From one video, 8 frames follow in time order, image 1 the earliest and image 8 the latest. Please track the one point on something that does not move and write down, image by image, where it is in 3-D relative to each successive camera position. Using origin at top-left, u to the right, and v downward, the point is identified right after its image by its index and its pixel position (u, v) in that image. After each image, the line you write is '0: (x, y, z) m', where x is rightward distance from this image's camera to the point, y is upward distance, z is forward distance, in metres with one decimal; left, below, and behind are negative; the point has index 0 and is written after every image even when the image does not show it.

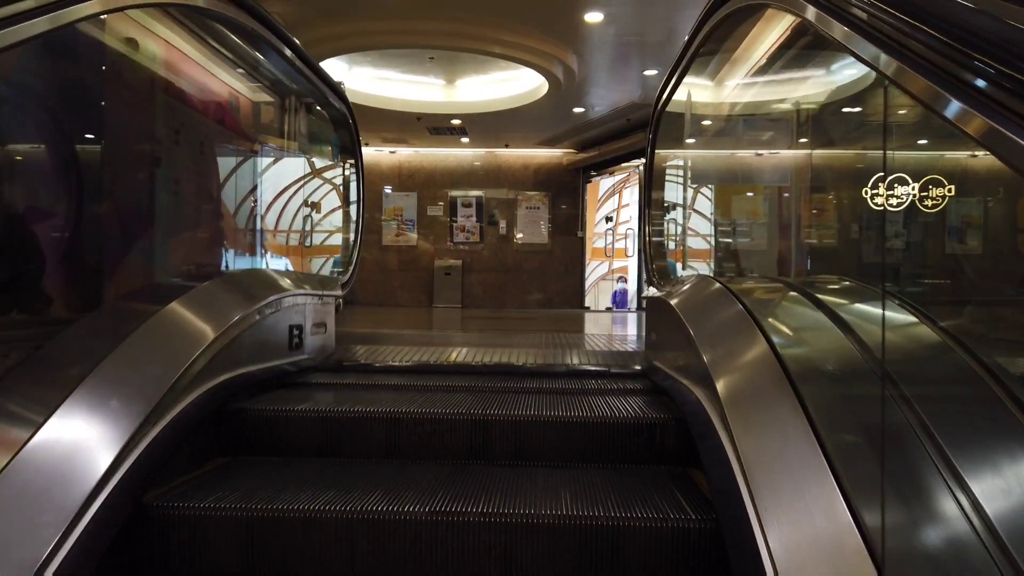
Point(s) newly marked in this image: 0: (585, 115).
0: (+0.9, +2.2, +9.2) m
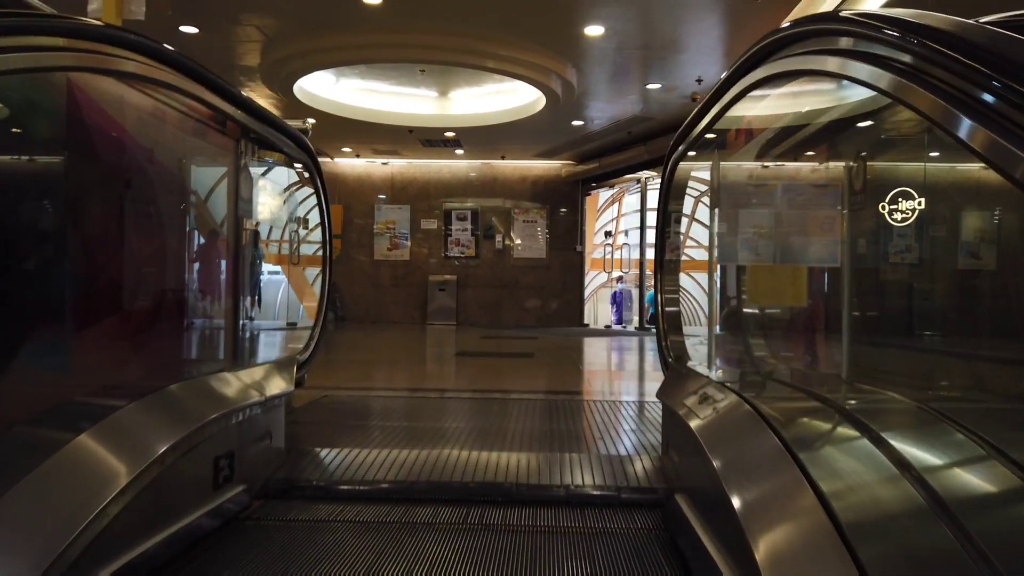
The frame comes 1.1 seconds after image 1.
0: (+0.9, +2.0, +8.8) m
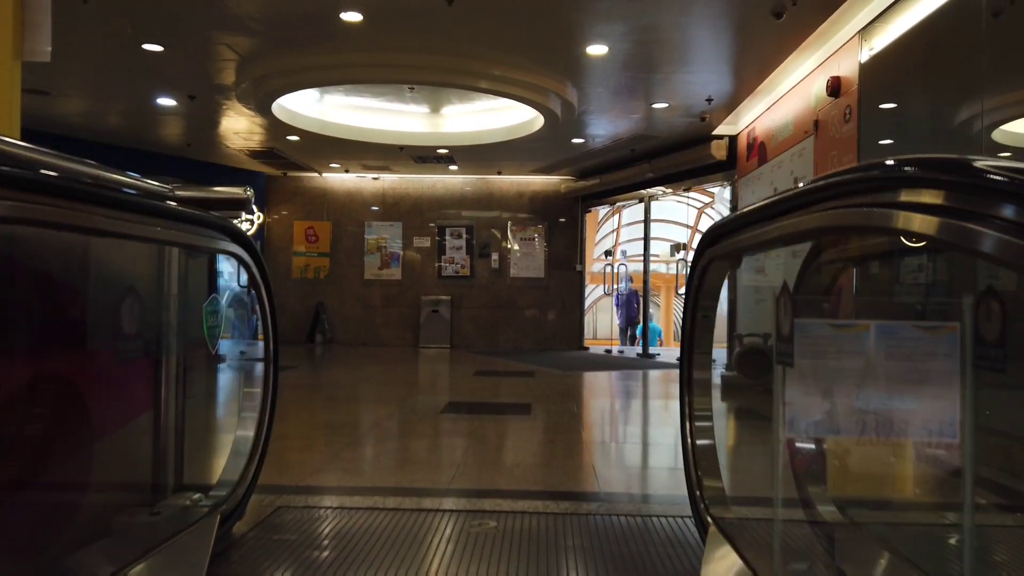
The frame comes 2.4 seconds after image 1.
0: (+0.8, +1.6, +8.3) m
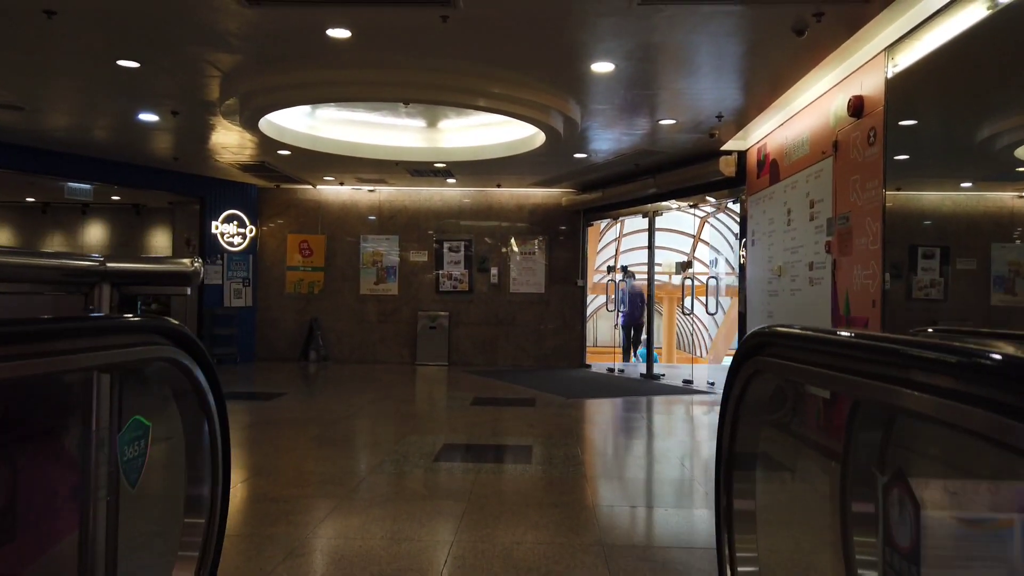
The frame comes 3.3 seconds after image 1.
0: (+0.8, +1.4, +8.0) m
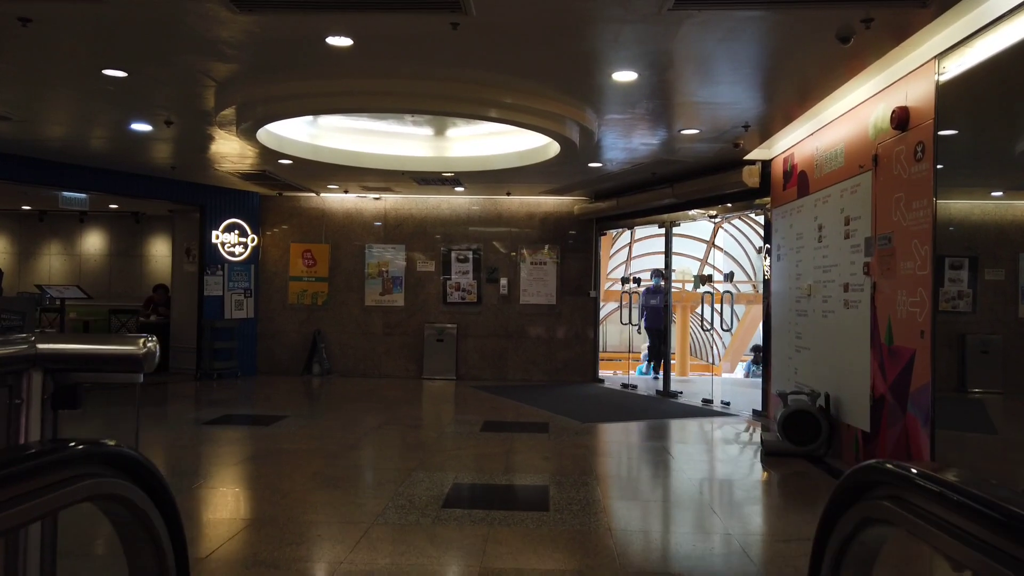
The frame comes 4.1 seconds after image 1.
0: (+0.9, +1.3, +7.6) m
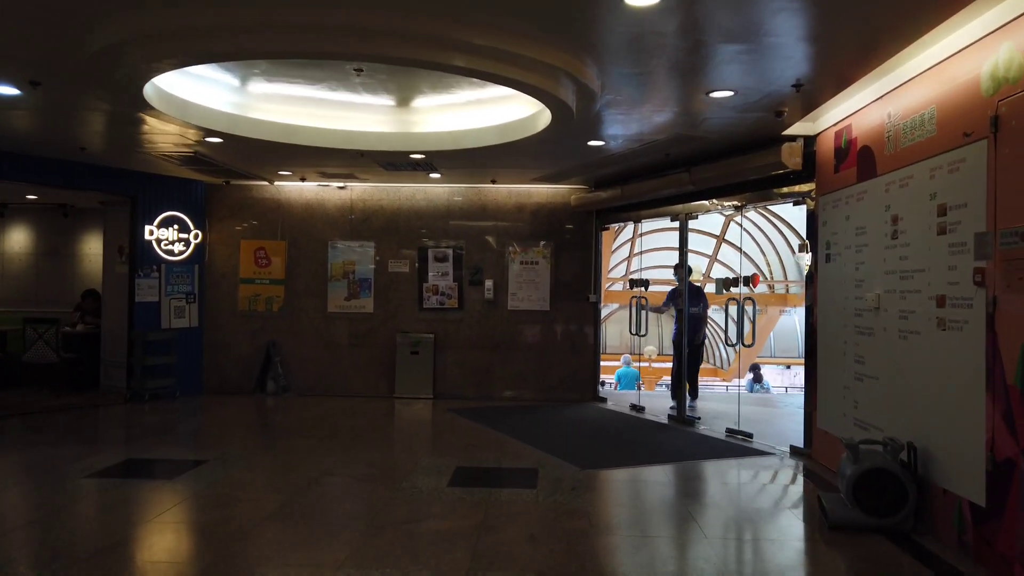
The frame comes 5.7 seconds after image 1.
0: (+0.8, +1.2, +6.2) m
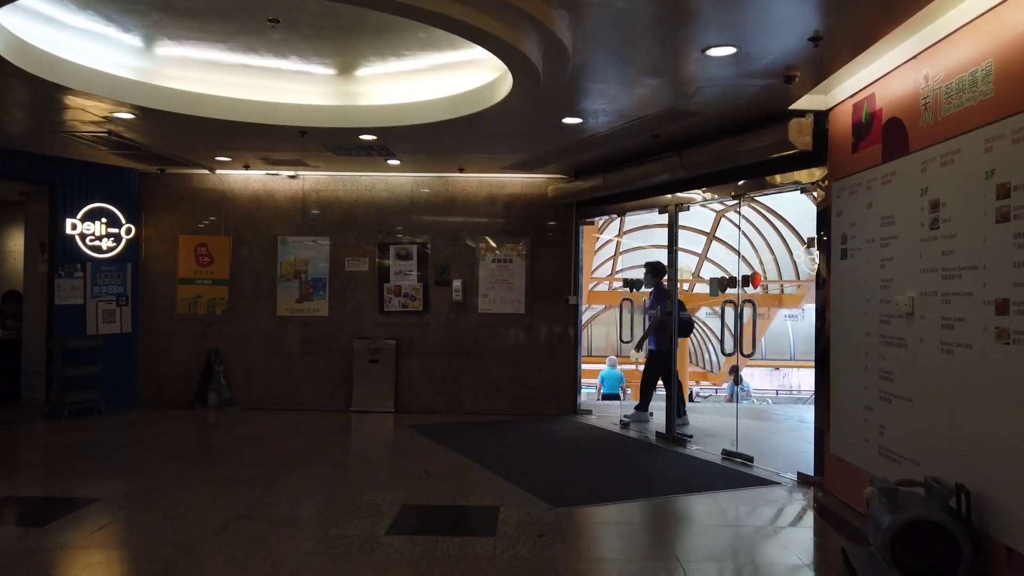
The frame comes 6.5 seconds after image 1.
0: (+0.5, +1.2, +5.4) m
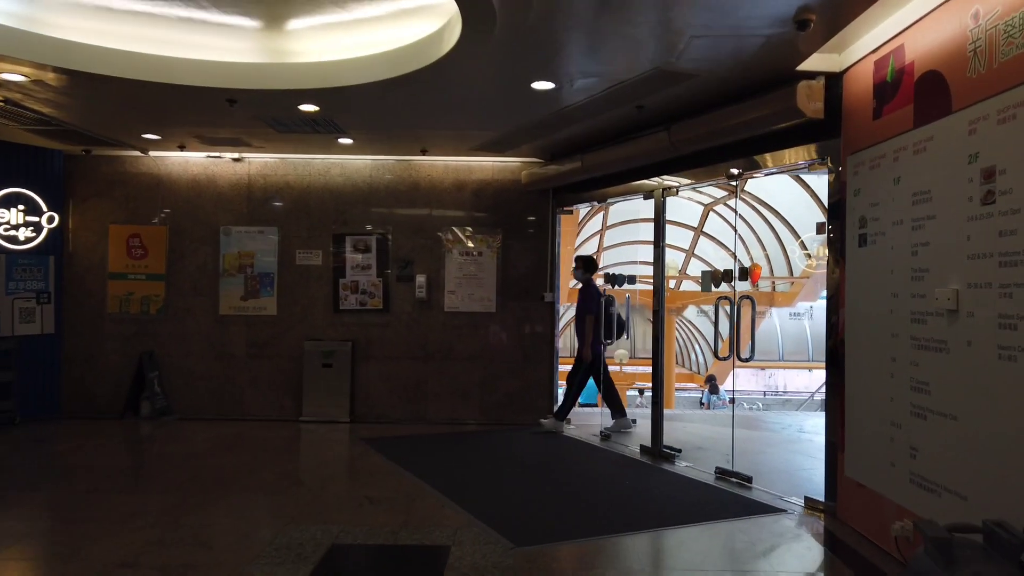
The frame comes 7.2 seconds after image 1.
0: (+0.3, +1.2, +4.6) m
